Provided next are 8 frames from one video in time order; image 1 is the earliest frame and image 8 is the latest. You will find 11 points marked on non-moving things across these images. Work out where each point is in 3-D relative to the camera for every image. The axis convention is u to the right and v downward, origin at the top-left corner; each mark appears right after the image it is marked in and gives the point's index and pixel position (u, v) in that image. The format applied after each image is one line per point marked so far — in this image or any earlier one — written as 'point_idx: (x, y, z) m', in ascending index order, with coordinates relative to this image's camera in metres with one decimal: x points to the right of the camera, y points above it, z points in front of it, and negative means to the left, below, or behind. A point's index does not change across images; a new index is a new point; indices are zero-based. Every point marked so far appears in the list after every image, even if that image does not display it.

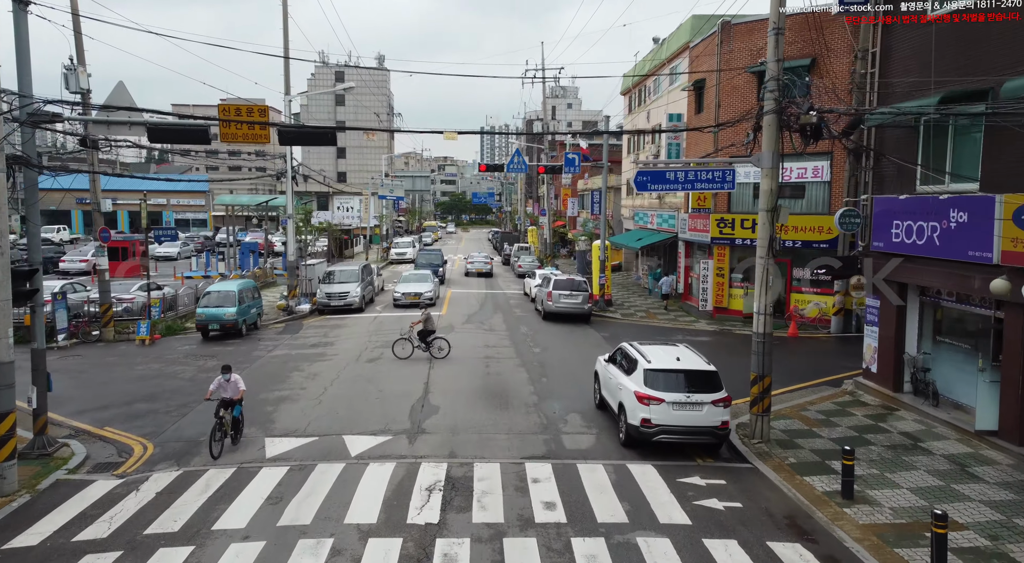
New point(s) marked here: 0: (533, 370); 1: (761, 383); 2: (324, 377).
0: (+0.6, -2.4, +17.0) m
1: (+4.5, -1.8, +11.5) m
2: (-4.7, -2.4, +16.0) m
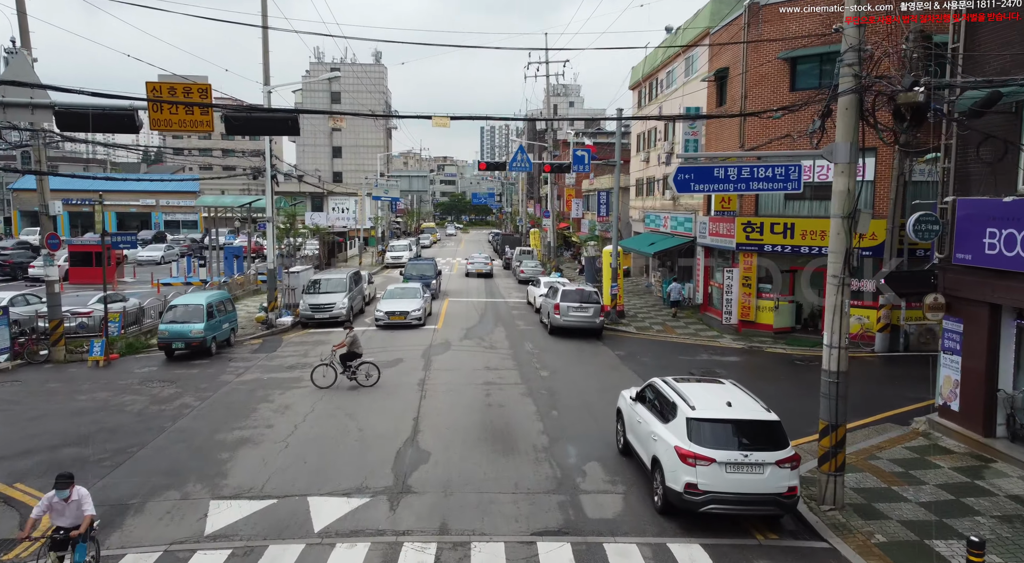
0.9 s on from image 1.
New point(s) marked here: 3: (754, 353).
0: (+0.7, -2.7, +14.6) m
1: (+4.6, -2.2, +9.1) m
2: (-4.6, -2.8, +13.7) m
3: (+7.3, -2.1, +19.1) m
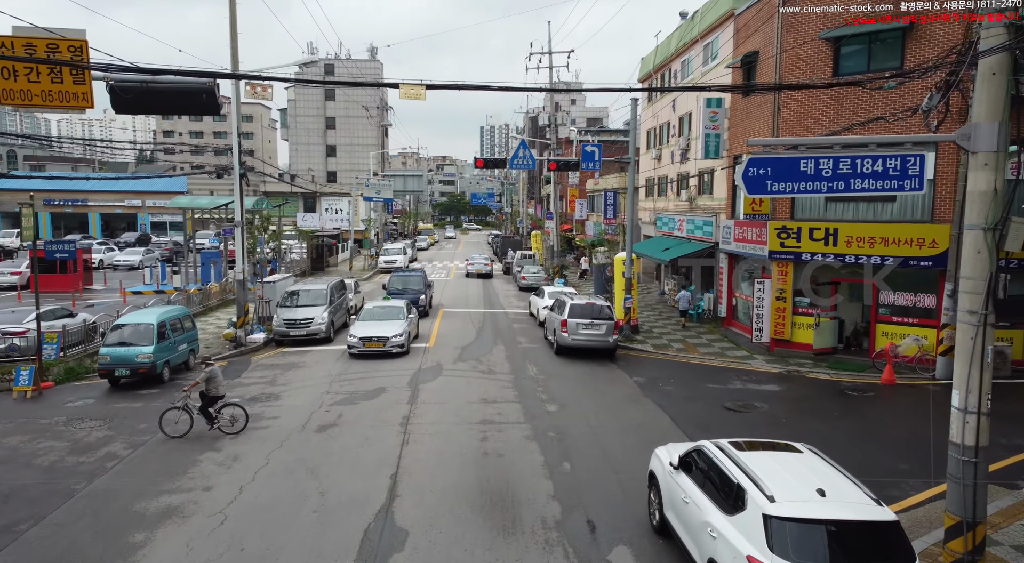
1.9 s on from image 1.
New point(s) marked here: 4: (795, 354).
0: (+0.7, -3.1, +12.0) m
1: (+4.6, -2.6, +6.5) m
2: (-4.6, -3.1, +11.0) m
3: (+7.3, -2.5, +16.5) m
4: (+8.2, -2.1, +18.5) m
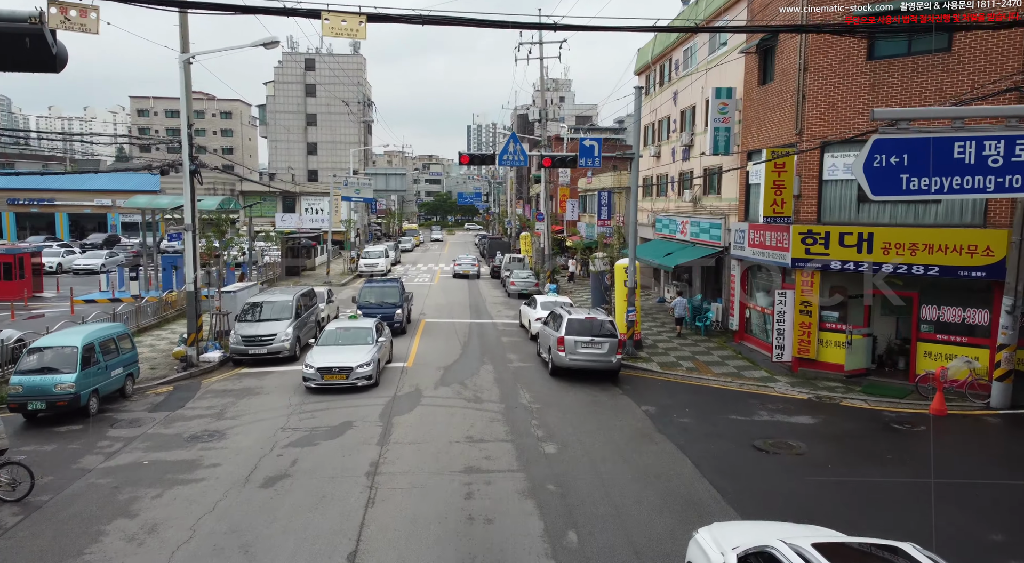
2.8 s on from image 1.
0: (+0.6, -3.4, +9.7) m
1: (+4.6, -2.9, +4.2) m
2: (-4.7, -3.5, +8.6) m
3: (+7.1, -2.8, +14.3) m
4: (+7.9, -2.4, +16.4) m
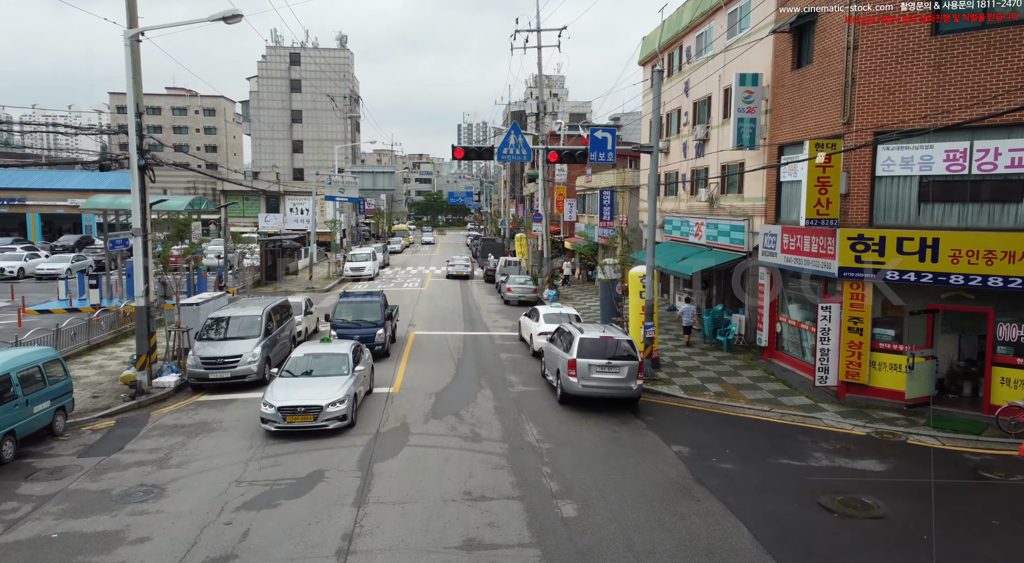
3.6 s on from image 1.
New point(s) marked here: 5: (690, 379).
0: (+0.7, -3.7, +7.3) m
1: (+4.8, -3.2, +1.9) m
2: (-4.5, -3.8, +6.1) m
3: (+7.2, -3.1, +12.0) m
4: (+8.0, -2.7, +14.1) m
5: (+4.6, -2.5, +16.8) m
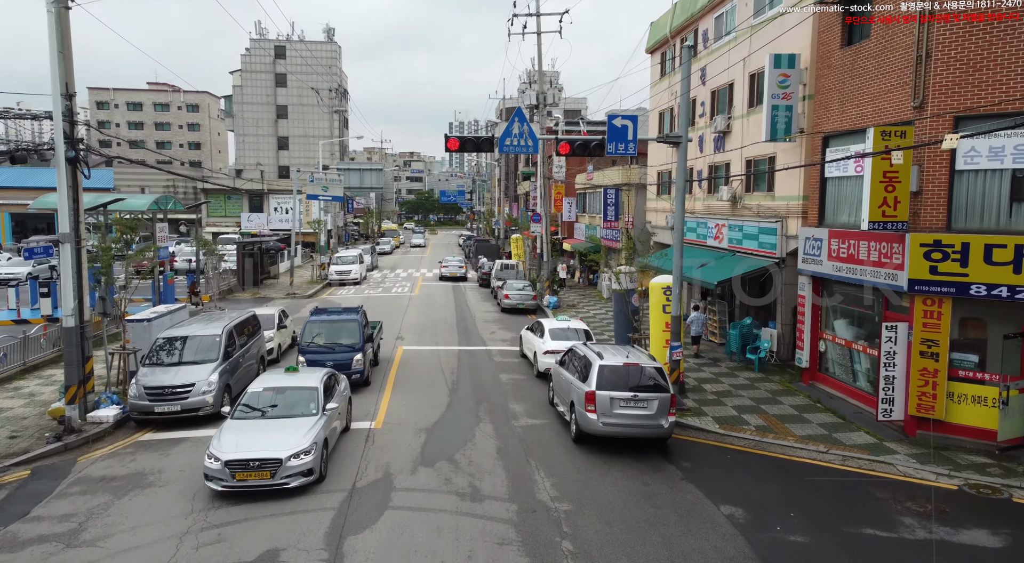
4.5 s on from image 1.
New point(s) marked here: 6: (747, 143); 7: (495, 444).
0: (+0.9, -4.0, +4.8) m
1: (+5.1, -3.5, -0.5) m
2: (-4.3, -4.1, +3.6) m
3: (+7.3, -3.3, +9.6) m
4: (+8.1, -3.0, +11.7) m
5: (+4.7, -2.8, +14.4) m
6: (+7.3, +4.3, +19.9) m
7: (-0.3, -3.1, +12.5) m
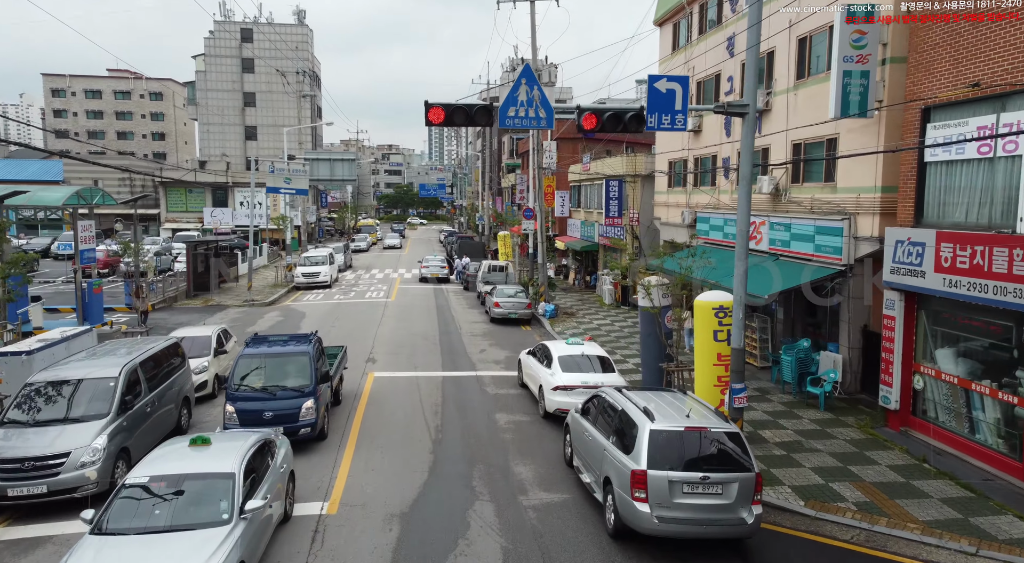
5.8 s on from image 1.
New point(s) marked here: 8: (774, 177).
0: (+1.3, -4.4, +1.1) m
1: (+5.6, -3.9, -4.1) m
2: (-3.8, -4.6, -0.3) m
3: (+7.6, -3.7, +6.1) m
4: (+8.3, -3.3, +8.2) m
5: (+4.8, -3.2, +10.7) m
6: (+7.2, +4.0, +16.2) m
7: (-0.2, -3.5, +8.7) m
8: (+7.0, +2.7, +16.9) m
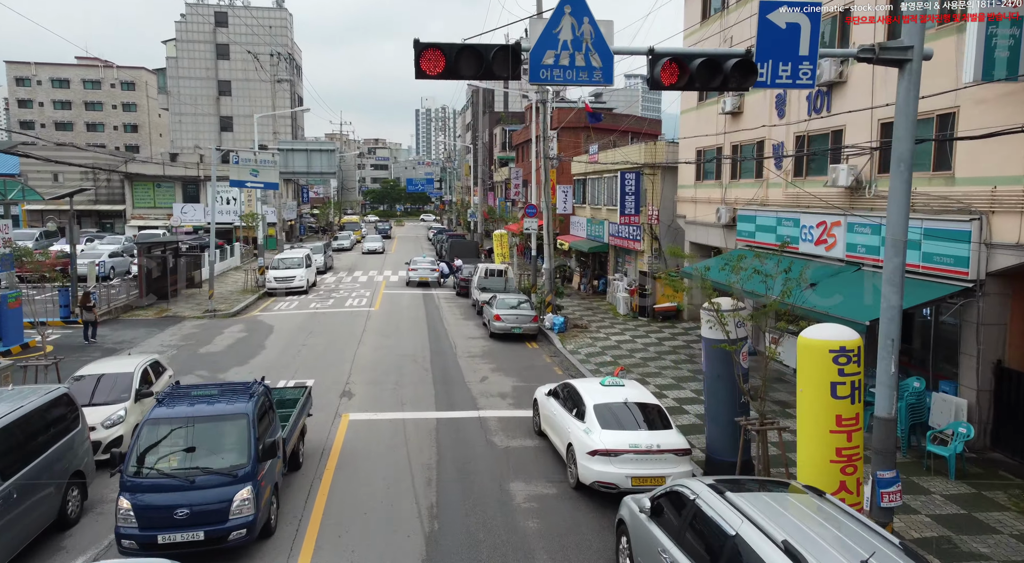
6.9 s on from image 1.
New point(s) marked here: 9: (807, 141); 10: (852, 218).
0: (+1.9, -4.9, -2.5) m
1: (+6.3, -4.4, -7.6) m
2: (-3.2, -5.1, -4.0) m
3: (+8.0, -4.1, +2.6) m
4: (+8.7, -3.7, +4.7) m
5: (+5.2, -3.5, +7.2) m
6: (+7.4, +3.7, +12.7) m
7: (+0.3, -3.9, +5.0) m
8: (+7.2, +2.4, +13.4) m
9: (+7.1, +3.4, +15.2) m
10: (+7.1, +1.3, +13.0) m
